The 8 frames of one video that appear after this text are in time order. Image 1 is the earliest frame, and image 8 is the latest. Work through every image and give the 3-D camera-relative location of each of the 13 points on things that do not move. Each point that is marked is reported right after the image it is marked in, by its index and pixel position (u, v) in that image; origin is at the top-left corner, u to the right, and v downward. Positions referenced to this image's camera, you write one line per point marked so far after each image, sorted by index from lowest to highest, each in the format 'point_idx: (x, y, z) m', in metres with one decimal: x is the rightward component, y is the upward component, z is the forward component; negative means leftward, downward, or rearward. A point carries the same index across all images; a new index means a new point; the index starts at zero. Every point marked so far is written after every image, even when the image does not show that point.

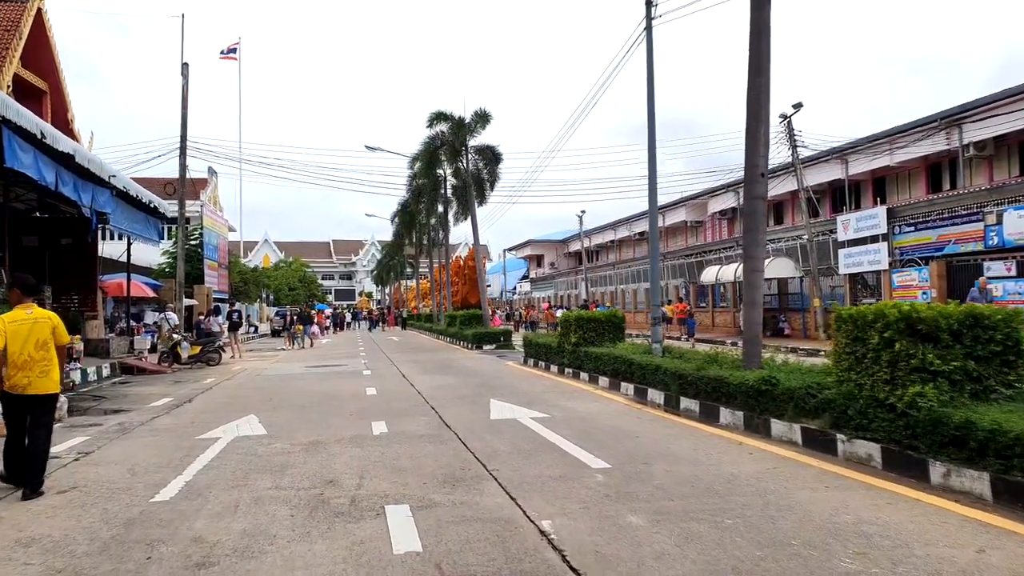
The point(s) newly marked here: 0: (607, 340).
0: (+1.8, -1.0, +14.8) m
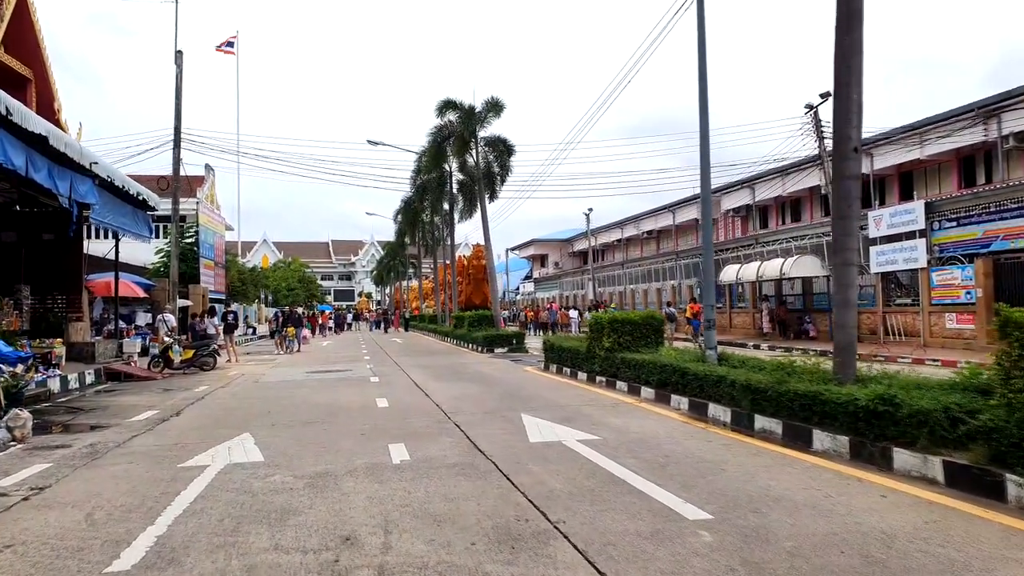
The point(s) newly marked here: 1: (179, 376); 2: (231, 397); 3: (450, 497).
0: (+2.2, -1.0, +13.3) m
1: (-8.5, -2.3, +19.8) m
2: (-5.1, -2.0, +14.0) m
3: (-0.5, -1.6, +5.8) m
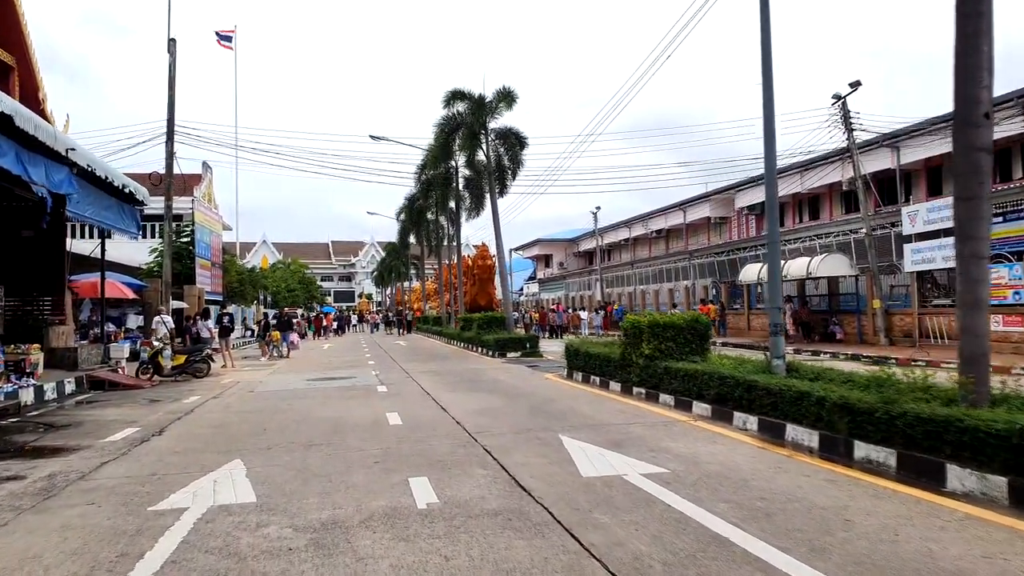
0: (+2.6, -1.0, +11.8) m
1: (-8.1, -2.3, +18.3) m
2: (-4.7, -2.0, +12.5) m
3: (0.0, -1.6, +4.3) m
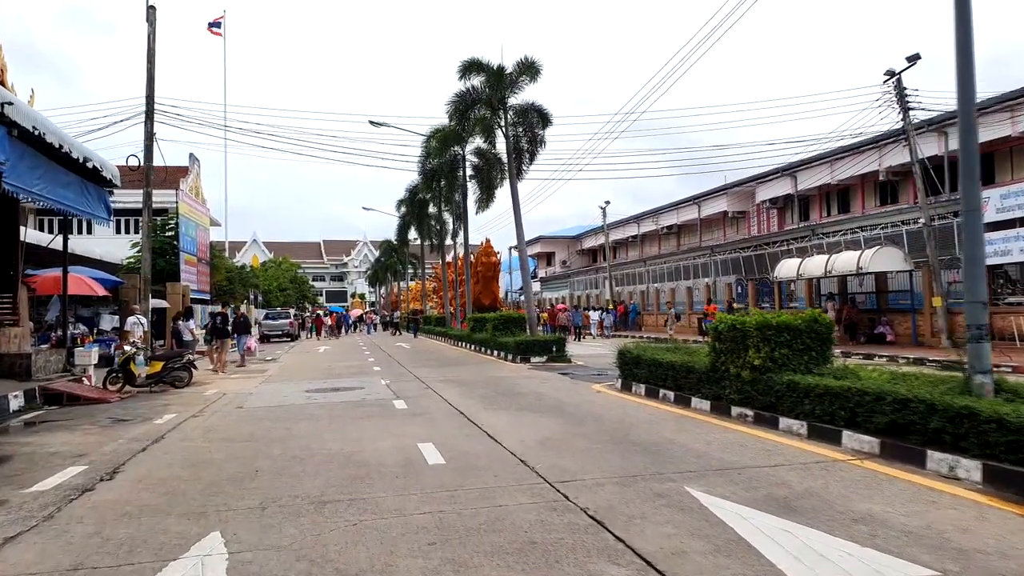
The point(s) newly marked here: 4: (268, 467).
0: (+3.4, -0.9, +9.1) m
1: (-7.4, -2.2, +15.5) m
2: (-3.9, -1.9, +9.7) m
3: (+0.8, -1.4, +1.6) m
4: (-2.4, -1.7, +7.5) m
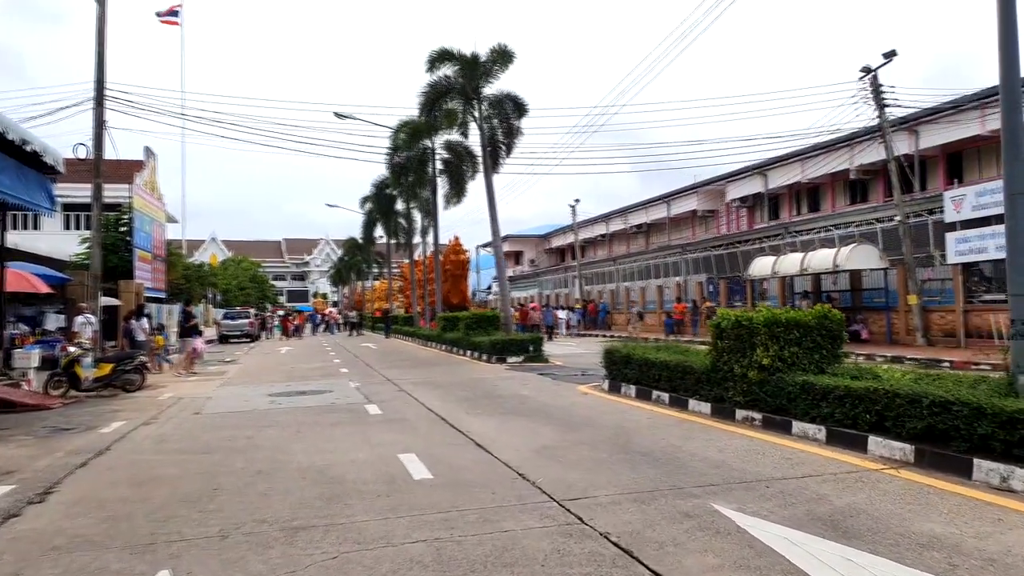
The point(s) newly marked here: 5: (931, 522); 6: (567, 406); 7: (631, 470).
0: (+3.3, -0.8, +8.5) m
1: (-7.8, -2.1, +14.3) m
2: (-4.0, -1.8, +8.8) m
3: (+1.1, -1.4, +0.8) m
4: (-2.4, -1.7, +6.6) m
5: (+2.6, -1.4, +4.8) m
6: (+0.8, -1.7, +11.0) m
7: (+1.0, -1.5, +6.5) m
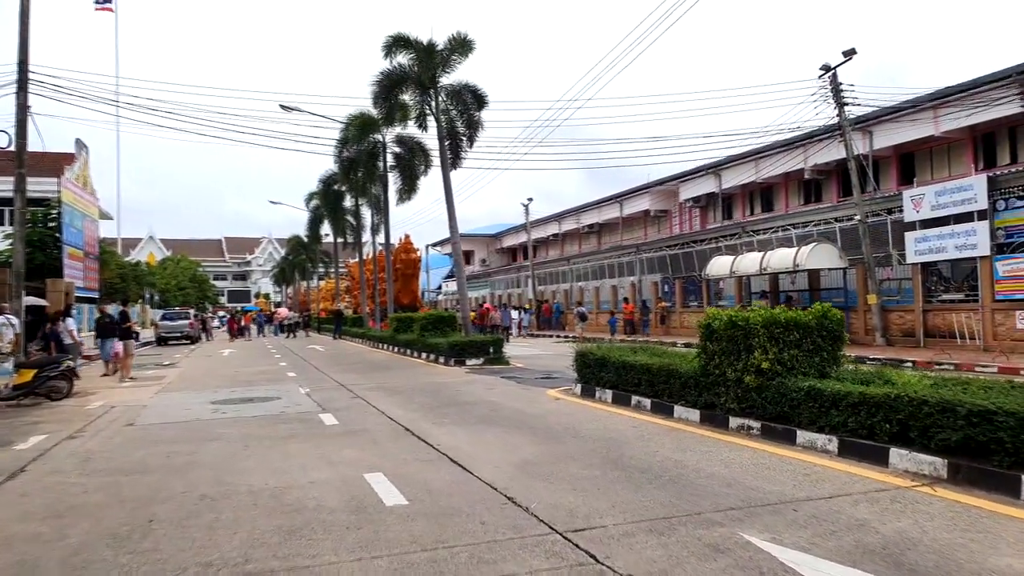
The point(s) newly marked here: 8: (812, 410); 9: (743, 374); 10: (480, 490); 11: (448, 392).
0: (+3.1, -0.8, +7.8) m
1: (-8.4, -2.1, +13.0) m
2: (-4.3, -1.8, +7.6) m
3: (+1.3, -1.3, +0.1) m
4: (-2.5, -1.6, +5.6) m
5: (+2.6, -1.4, +4.1) m
6: (+0.4, -1.6, +10.2) m
7: (+0.9, -1.5, +5.7) m
8: (+2.7, -1.1, +7.1) m
9: (+2.4, -0.9, +8.0) m
10: (-0.2, -1.5, +5.9) m
11: (-1.1, -1.8, +13.2) m
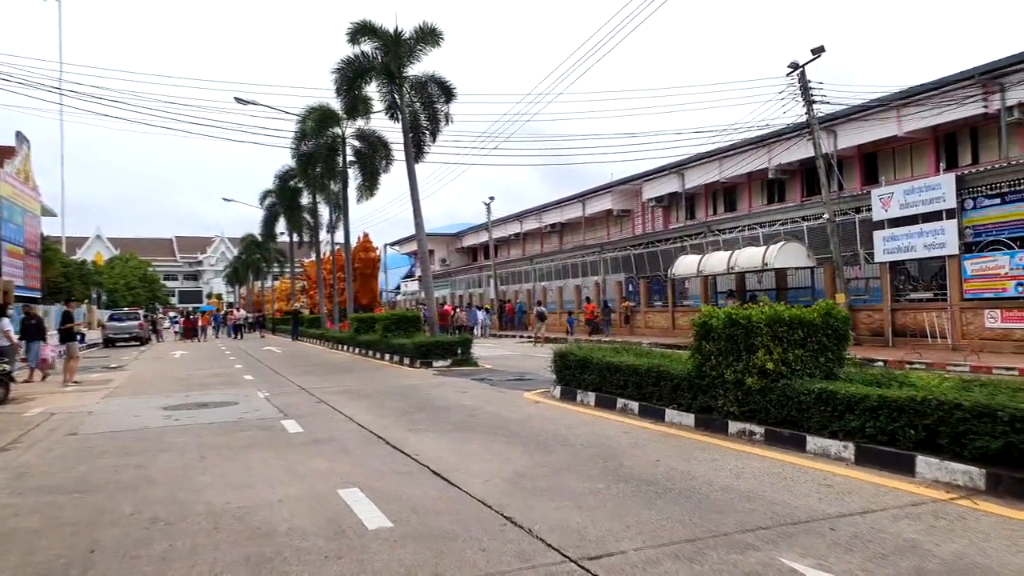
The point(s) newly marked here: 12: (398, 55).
0: (+2.9, -0.7, +7.4) m
1: (-8.8, -2.0, +11.8) m
2: (-4.4, -1.7, +6.8) m
3: (+1.6, -1.3, -0.5) m
4: (-2.5, -1.6, +4.8) m
5: (+2.7, -1.4, +3.6) m
6: (+0.1, -1.6, +9.6) m
7: (+0.9, -1.4, +5.1) m
8: (+2.7, -1.1, +6.6) m
9: (+2.2, -0.8, +7.5) m
10: (-0.3, -1.5, +5.3) m
11: (-1.5, -1.7, +12.5) m
12: (-2.9, +5.9, +19.6) m
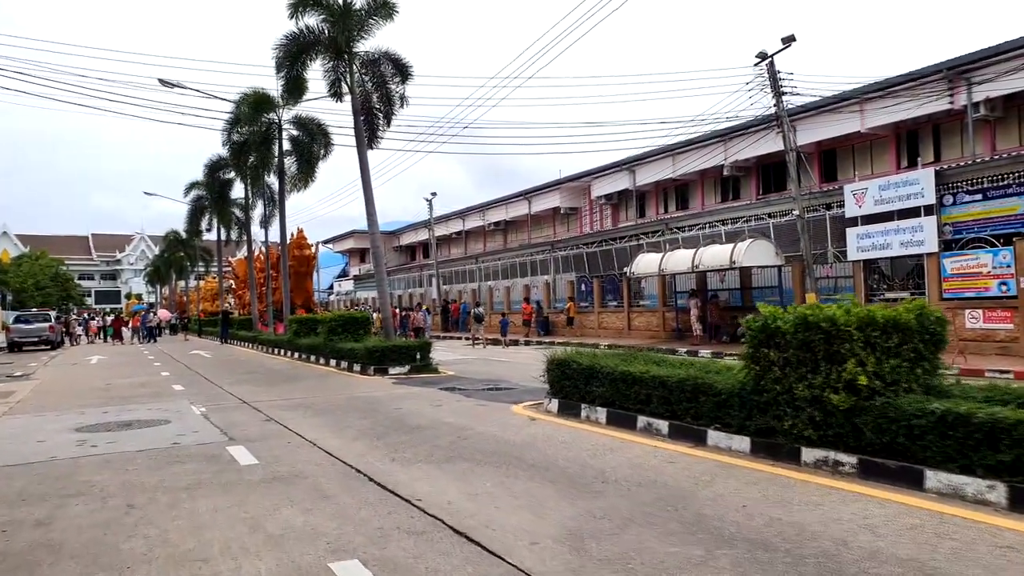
0: (+3.2, -0.7, +6.0) m
1: (-8.9, -2.0, +9.4) m
2: (-4.1, -1.7, +4.7) m
3: (+2.6, -1.3, -1.9) m
4: (-2.1, -1.6, +3.0) m
5: (+3.2, -1.3, +2.2) m
6: (+0.2, -1.6, +7.9) m
7: (+1.3, -1.4, +3.5) m
8: (+2.9, -1.0, +5.2) m
9: (+2.5, -0.8, +6.1) m
10: (+0.2, -1.4, +3.6) m
11: (-1.7, -1.7, +10.7) m
12: (-3.8, +5.9, +17.7) m
